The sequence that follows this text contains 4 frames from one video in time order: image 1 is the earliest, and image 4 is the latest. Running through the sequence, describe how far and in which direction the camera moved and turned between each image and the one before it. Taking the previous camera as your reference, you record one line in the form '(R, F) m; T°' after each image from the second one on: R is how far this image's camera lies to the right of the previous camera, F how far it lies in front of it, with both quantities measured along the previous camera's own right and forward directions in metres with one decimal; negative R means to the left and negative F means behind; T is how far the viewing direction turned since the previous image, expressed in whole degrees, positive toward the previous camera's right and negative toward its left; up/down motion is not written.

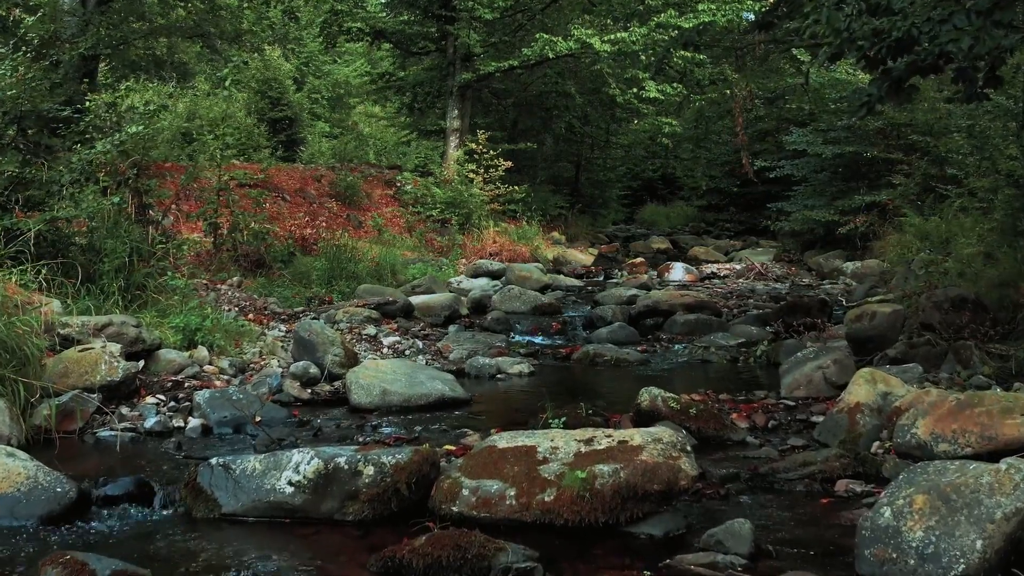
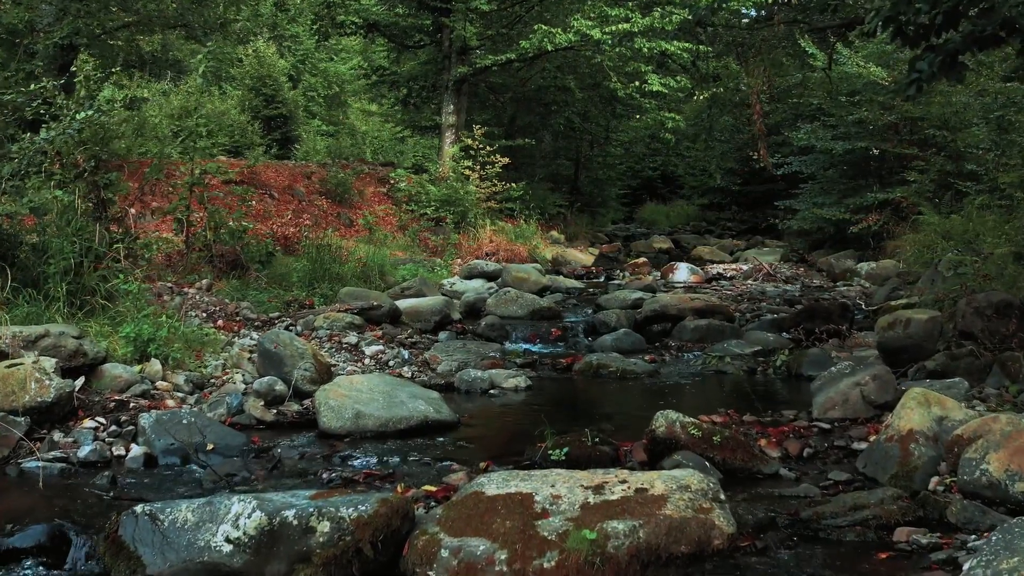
(0.0, +0.8) m; 0°
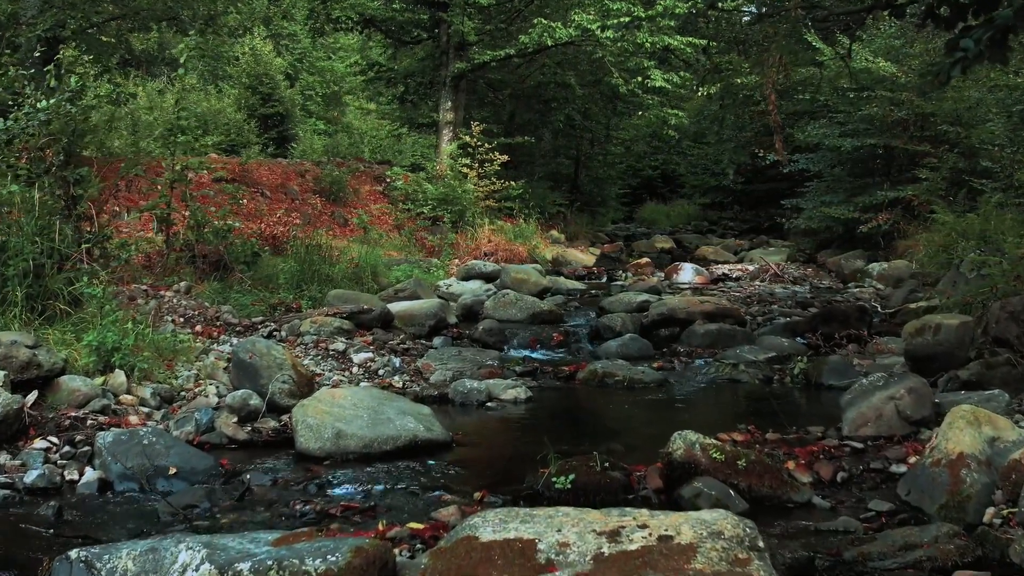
(0.0, +0.5) m; 0°
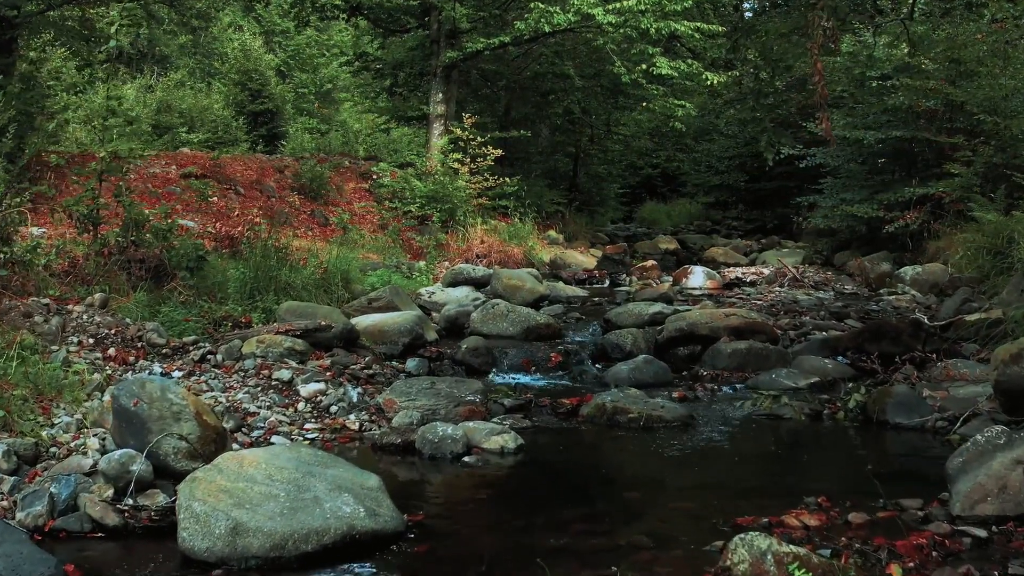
(+0.1, +1.4) m; 0°
